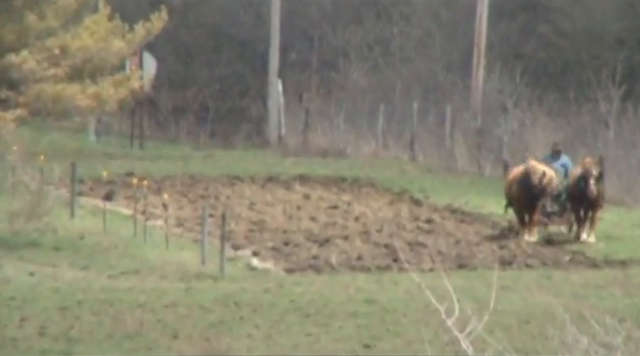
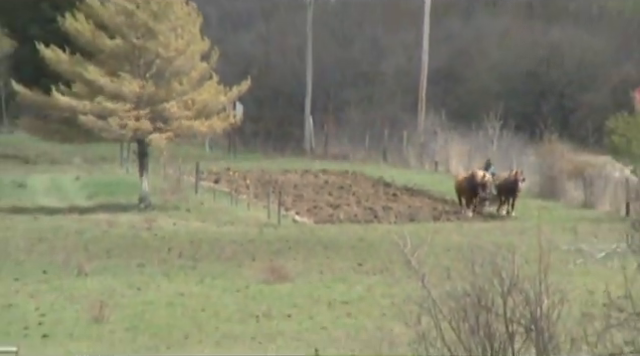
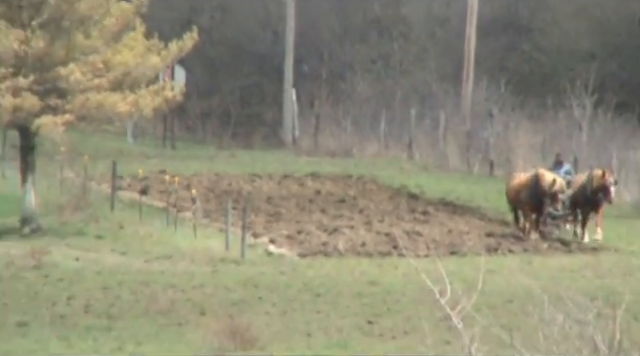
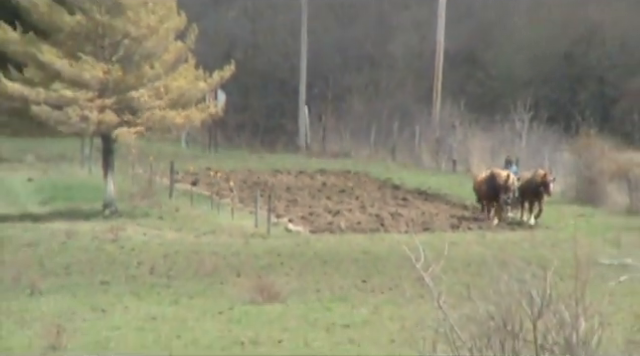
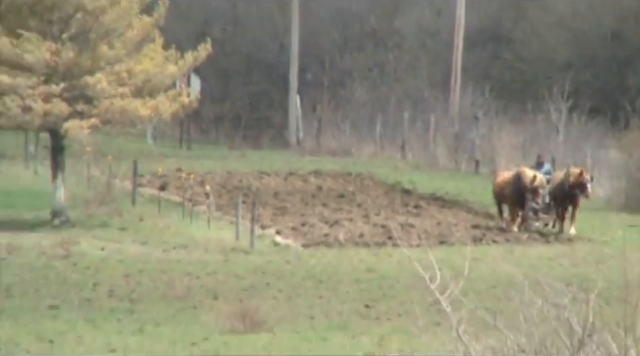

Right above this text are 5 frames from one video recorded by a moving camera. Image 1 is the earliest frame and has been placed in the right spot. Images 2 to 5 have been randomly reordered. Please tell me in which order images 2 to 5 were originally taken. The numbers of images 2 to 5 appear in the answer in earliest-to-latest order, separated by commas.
3, 5, 4, 2
